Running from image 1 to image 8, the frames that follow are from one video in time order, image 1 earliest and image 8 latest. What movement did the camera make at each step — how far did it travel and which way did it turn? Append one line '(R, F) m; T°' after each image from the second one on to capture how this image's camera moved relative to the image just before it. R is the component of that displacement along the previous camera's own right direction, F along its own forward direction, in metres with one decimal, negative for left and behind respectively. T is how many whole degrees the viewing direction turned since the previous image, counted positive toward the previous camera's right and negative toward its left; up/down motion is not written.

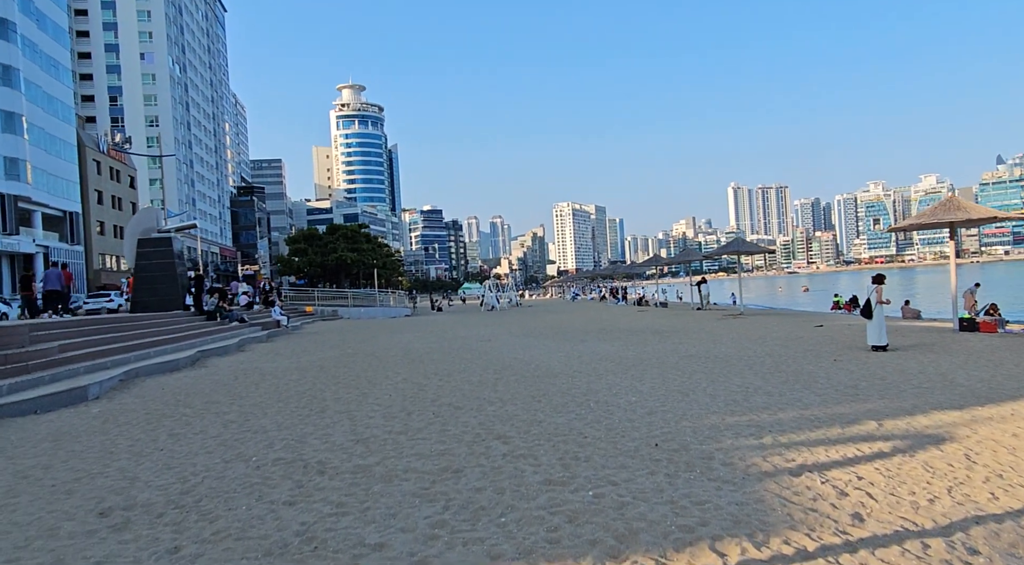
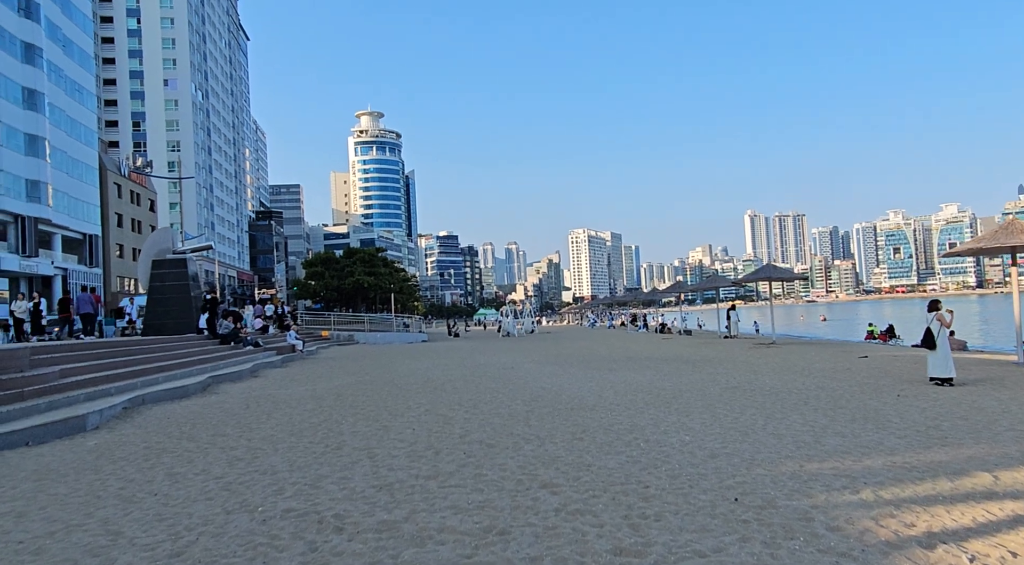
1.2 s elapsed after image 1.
(-0.3, +0.8) m; -1°
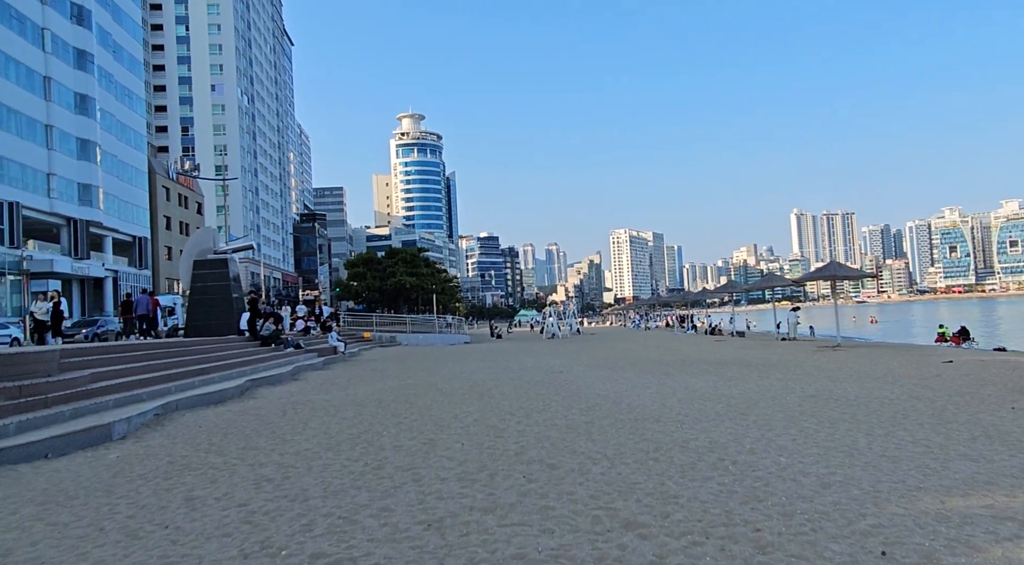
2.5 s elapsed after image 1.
(-0.2, +1.0) m; -3°
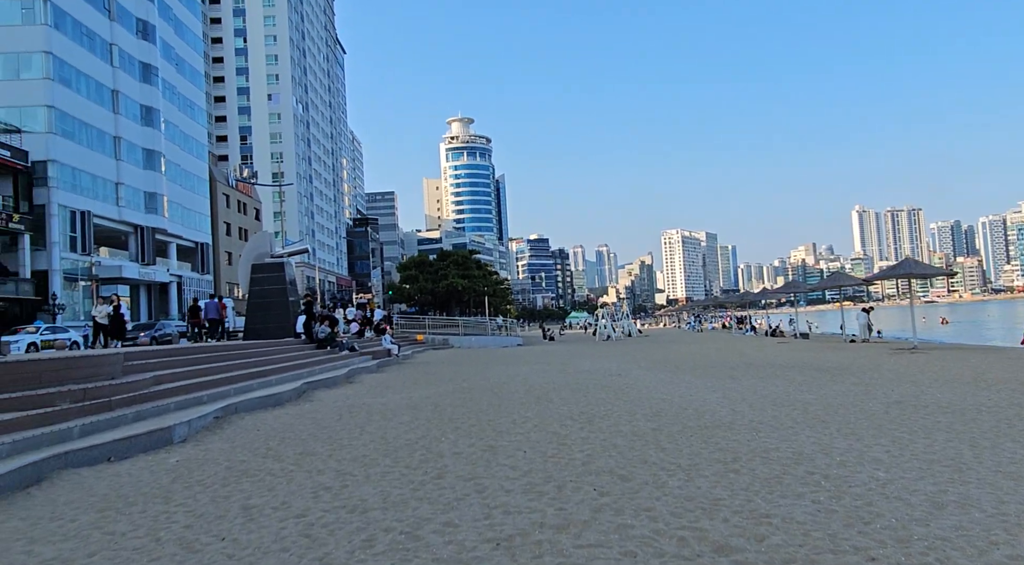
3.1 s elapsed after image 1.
(-0.1, +0.4) m; -4°
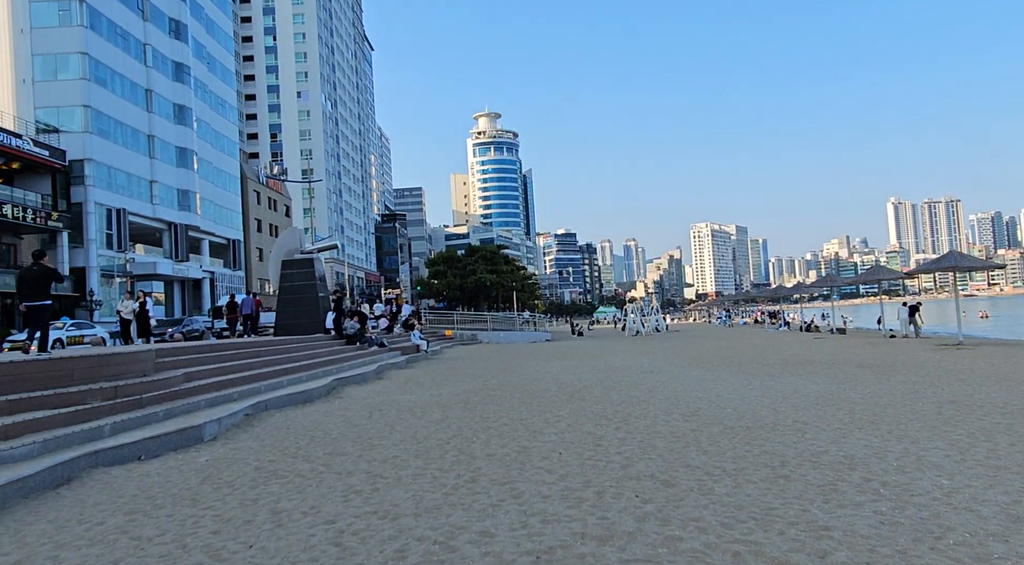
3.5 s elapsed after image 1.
(-0.1, +0.3) m; -2°
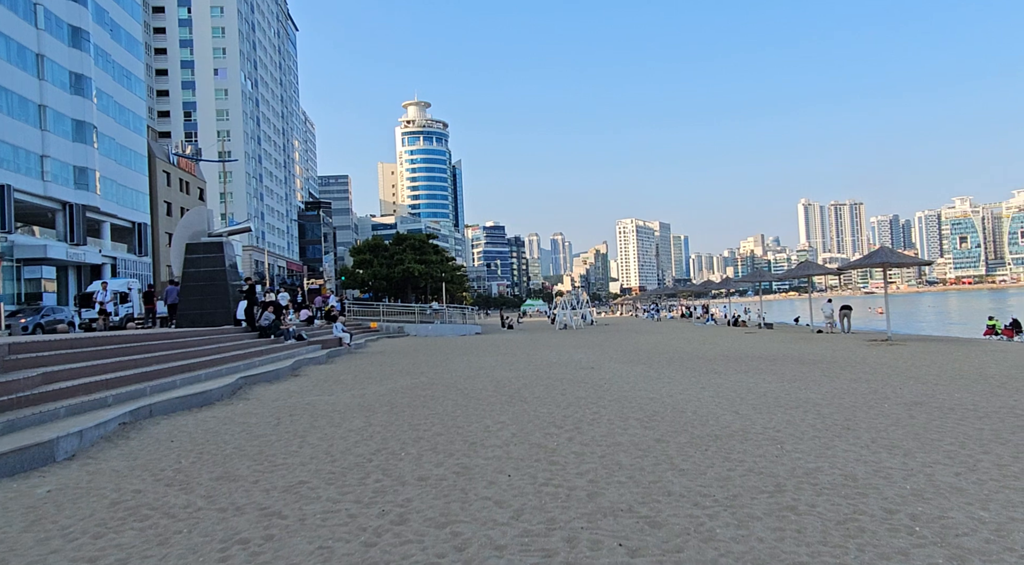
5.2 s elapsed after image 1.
(-0.1, +1.4) m; +6°
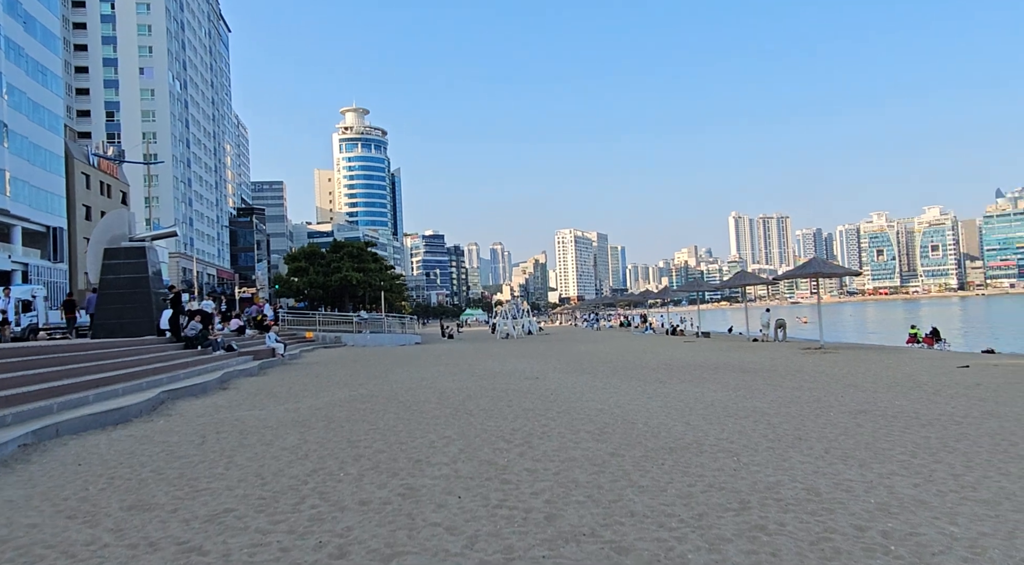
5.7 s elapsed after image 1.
(-0.1, +0.4) m; +5°
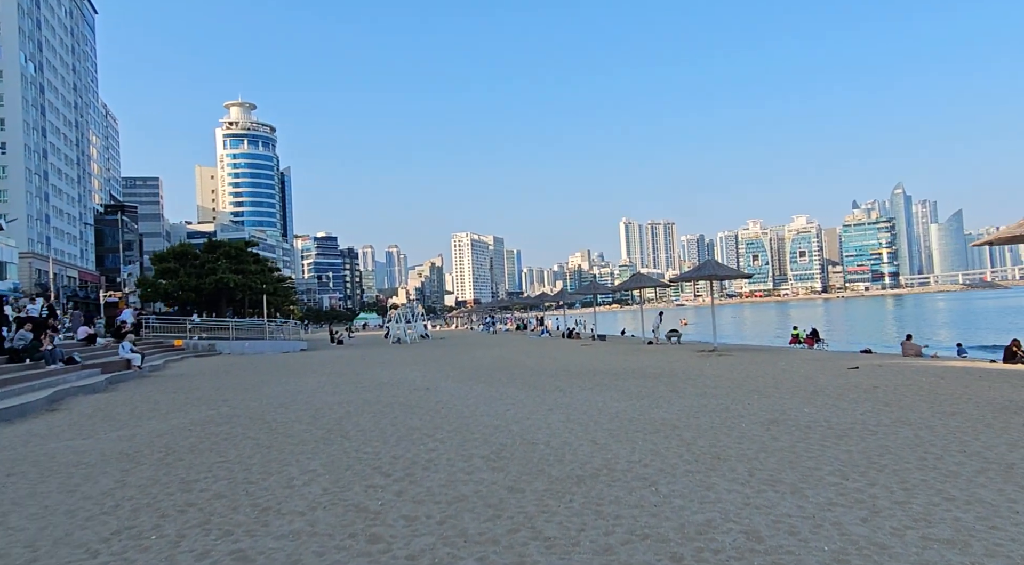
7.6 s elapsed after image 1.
(+0.2, +1.3) m; +8°
